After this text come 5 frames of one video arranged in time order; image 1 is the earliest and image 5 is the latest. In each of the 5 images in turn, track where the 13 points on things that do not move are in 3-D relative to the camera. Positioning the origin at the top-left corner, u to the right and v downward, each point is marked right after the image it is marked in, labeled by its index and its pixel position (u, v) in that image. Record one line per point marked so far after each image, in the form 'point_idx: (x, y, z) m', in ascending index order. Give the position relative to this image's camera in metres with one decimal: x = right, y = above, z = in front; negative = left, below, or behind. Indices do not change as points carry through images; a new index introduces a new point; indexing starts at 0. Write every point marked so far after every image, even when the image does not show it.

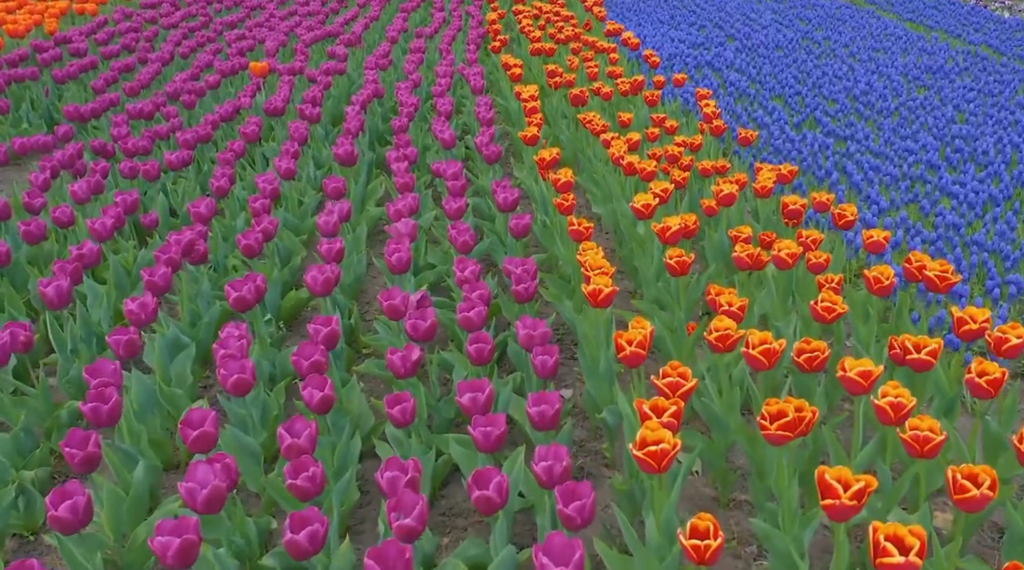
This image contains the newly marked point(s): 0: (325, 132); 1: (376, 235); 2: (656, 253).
0: (-1.1, +0.9, +7.2) m
1: (-0.6, +0.2, +5.8) m
2: (+0.5, +0.1, +4.5) m
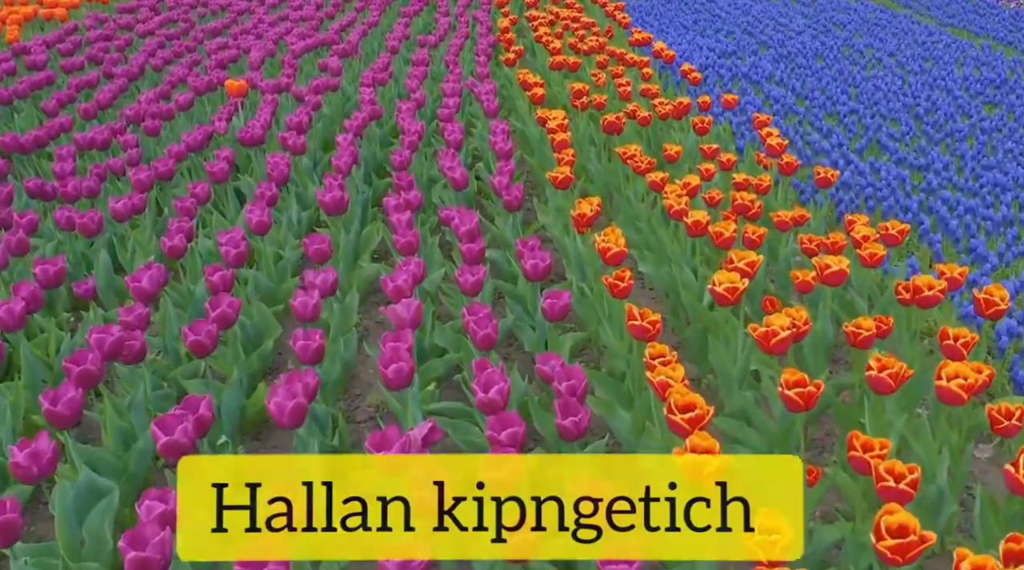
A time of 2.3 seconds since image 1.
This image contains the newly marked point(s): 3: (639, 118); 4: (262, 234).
0: (-1.0, +0.6, +6.1) m
1: (-0.5, -0.1, +4.7) m
2: (+0.6, -0.2, +3.4) m
3: (+0.6, +0.8, +6.0) m
4: (-0.9, +0.2, +4.4) m
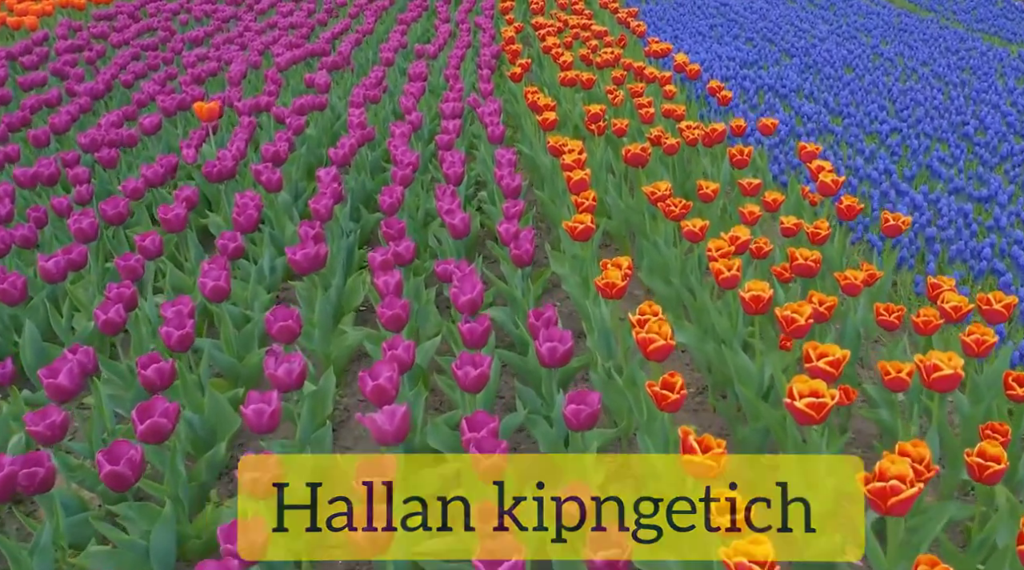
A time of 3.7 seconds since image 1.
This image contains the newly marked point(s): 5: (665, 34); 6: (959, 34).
0: (-1.0, +0.4, +5.4) m
1: (-0.5, -0.3, +3.9) m
2: (+0.7, -0.4, +2.7) m
3: (+0.7, +0.6, +5.3) m
4: (-0.9, 0.0, +3.7) m
5: (+1.4, +2.3, +11.2) m
6: (+4.4, +2.5, +12.0) m
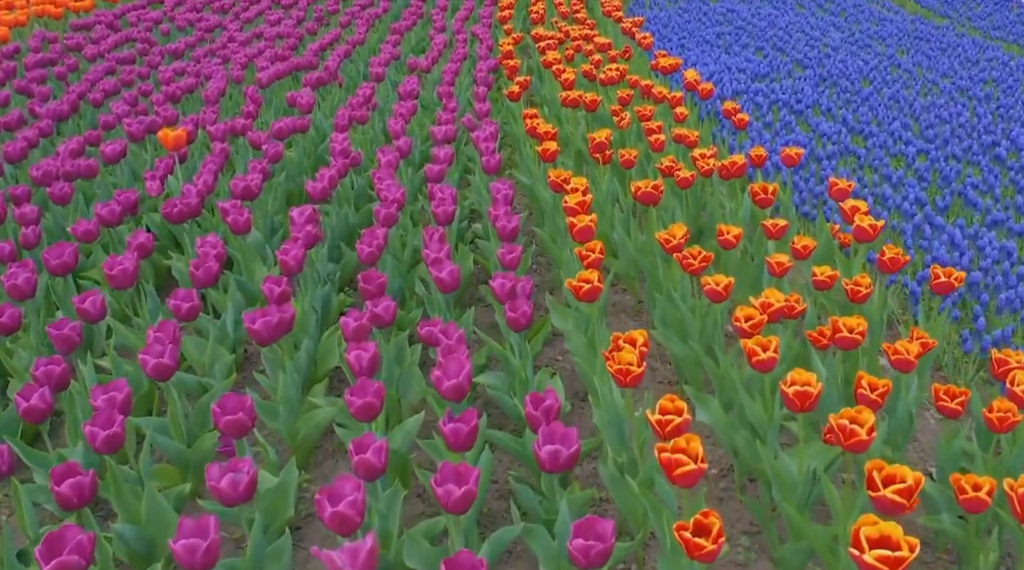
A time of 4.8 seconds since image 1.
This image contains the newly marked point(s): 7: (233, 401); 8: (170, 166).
0: (-1.0, +0.2, +4.9) m
1: (-0.5, -0.5, +3.4) m
2: (+0.6, -0.6, +2.2) m
3: (+0.6, +0.4, +4.7) m
4: (-0.9, -0.2, +3.1) m
5: (+1.4, +2.1, +10.7) m
6: (+4.4, +2.3, +11.4) m
7: (-0.6, -0.3, +2.8) m
8: (-1.4, +0.5, +5.1) m
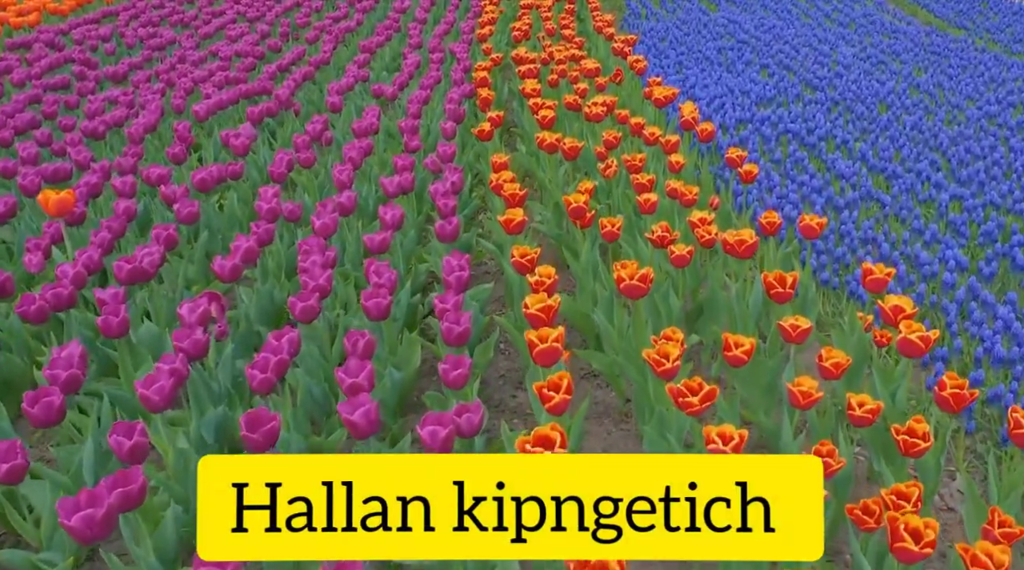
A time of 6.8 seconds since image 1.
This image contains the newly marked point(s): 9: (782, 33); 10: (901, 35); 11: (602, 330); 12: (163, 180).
0: (-1.1, -0.1, +3.9) m
1: (-0.7, -0.8, +2.5) m
2: (+0.5, -0.9, +1.2) m
3: (+0.5, +0.1, +3.8) m
4: (-1.0, -0.6, +2.2) m
5: (+1.3, +1.8, +9.8) m
6: (+4.2, +1.9, +10.5) m
7: (-0.8, -0.6, +1.8) m
8: (-1.6, +0.2, +4.2) m
9: (+2.6, +2.4, +11.5) m
10: (+3.7, +2.4, +11.7) m
11: (+0.3, -0.2, +3.7) m
12: (-1.4, +0.4, +4.9) m
